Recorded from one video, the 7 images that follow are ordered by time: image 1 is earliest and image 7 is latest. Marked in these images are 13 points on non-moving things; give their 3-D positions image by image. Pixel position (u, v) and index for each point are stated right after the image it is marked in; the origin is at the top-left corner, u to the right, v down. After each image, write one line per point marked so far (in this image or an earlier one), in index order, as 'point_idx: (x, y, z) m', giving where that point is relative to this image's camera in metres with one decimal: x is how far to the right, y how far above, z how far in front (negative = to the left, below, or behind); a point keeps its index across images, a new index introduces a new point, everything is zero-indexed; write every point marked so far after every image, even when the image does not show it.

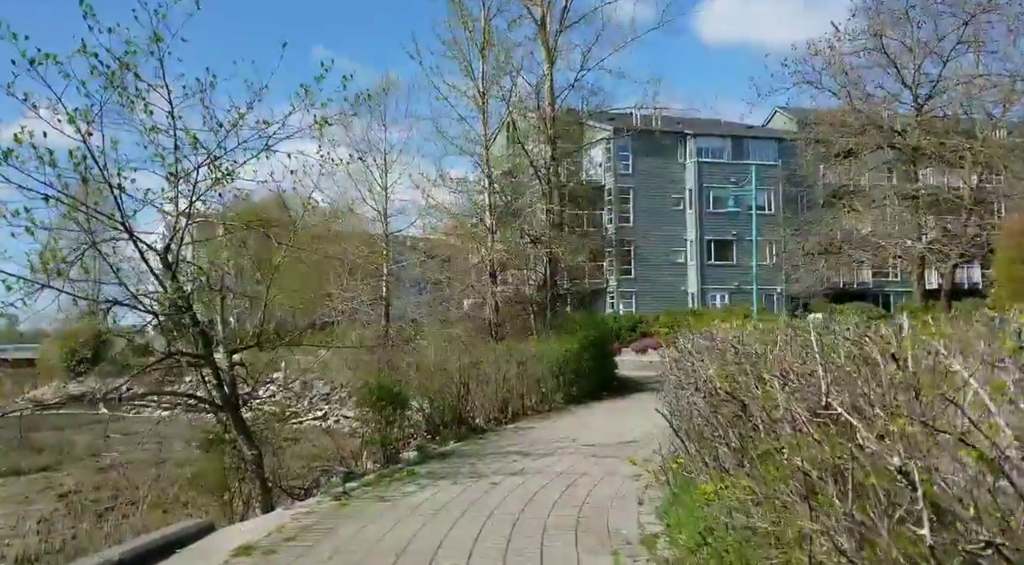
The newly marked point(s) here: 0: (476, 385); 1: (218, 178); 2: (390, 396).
0: (-0.5, -1.5, +13.4) m
1: (-2.7, +1.0, +9.0) m
2: (-1.3, -1.3, +10.5) m
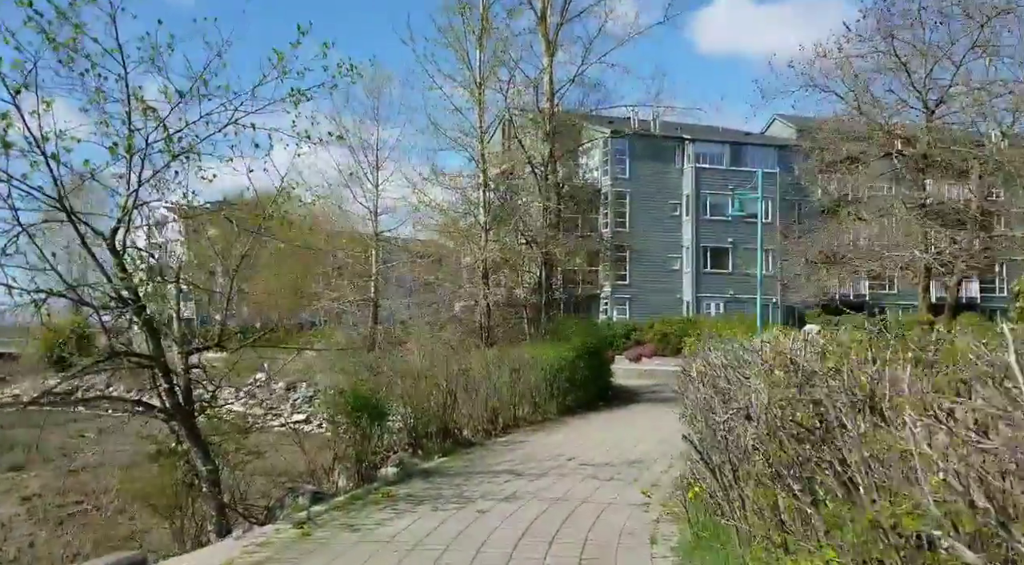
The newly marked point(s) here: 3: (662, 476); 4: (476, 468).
0: (-0.6, -1.5, +12.4) m
1: (-2.8, +1.0, +7.9) m
2: (-1.4, -1.2, +9.5) m
3: (+1.4, -1.8, +8.9) m
4: (-0.3, -1.8, +9.5) m
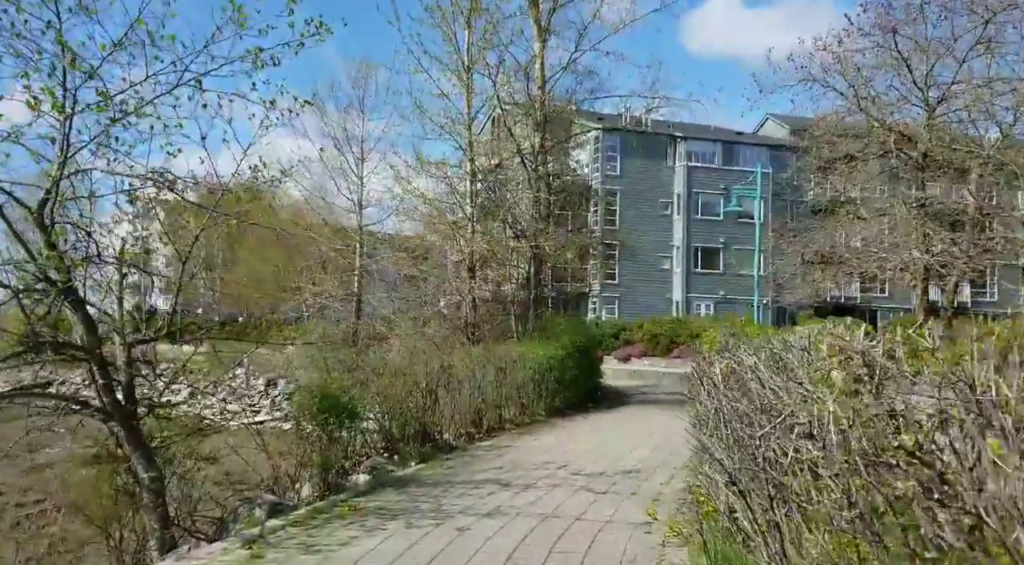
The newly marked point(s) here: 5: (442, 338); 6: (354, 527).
0: (-0.8, -1.4, +11.4) m
1: (-2.8, +1.2, +7.0) m
2: (-1.5, -1.1, +8.5) m
3: (+1.3, -1.7, +8.0) m
4: (-0.5, -1.7, +8.6) m
5: (-1.3, -1.0, +17.5) m
6: (-1.1, -1.6, +6.5) m
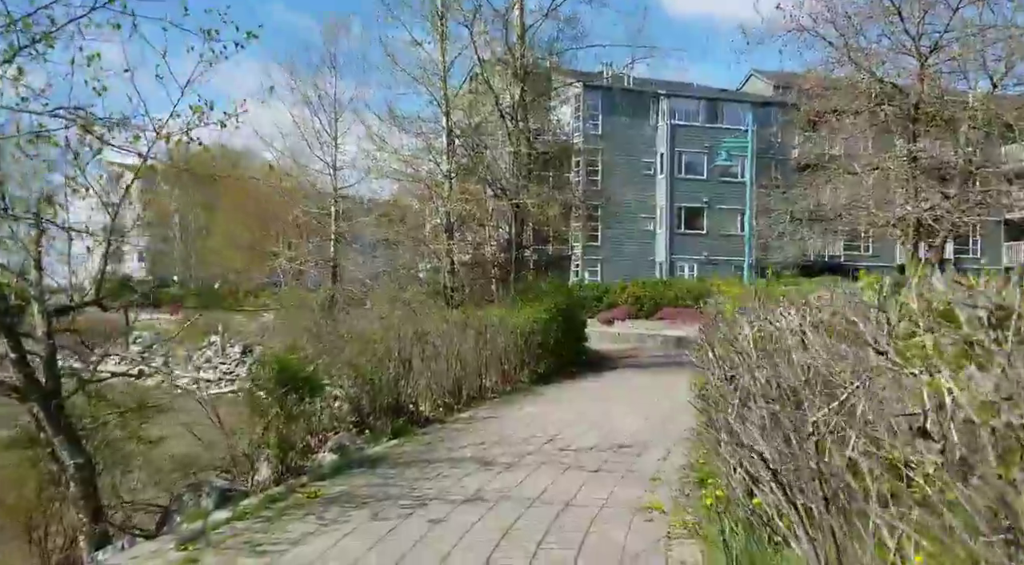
0: (-1.0, -0.9, +10.6) m
1: (-3.0, +1.4, +6.0) m
2: (-1.7, -0.8, +7.6) m
3: (+1.1, -1.3, +7.1) m
4: (-0.6, -1.4, +7.7) m
5: (-1.6, -0.4, +16.6) m
6: (-1.2, -1.4, +5.7) m
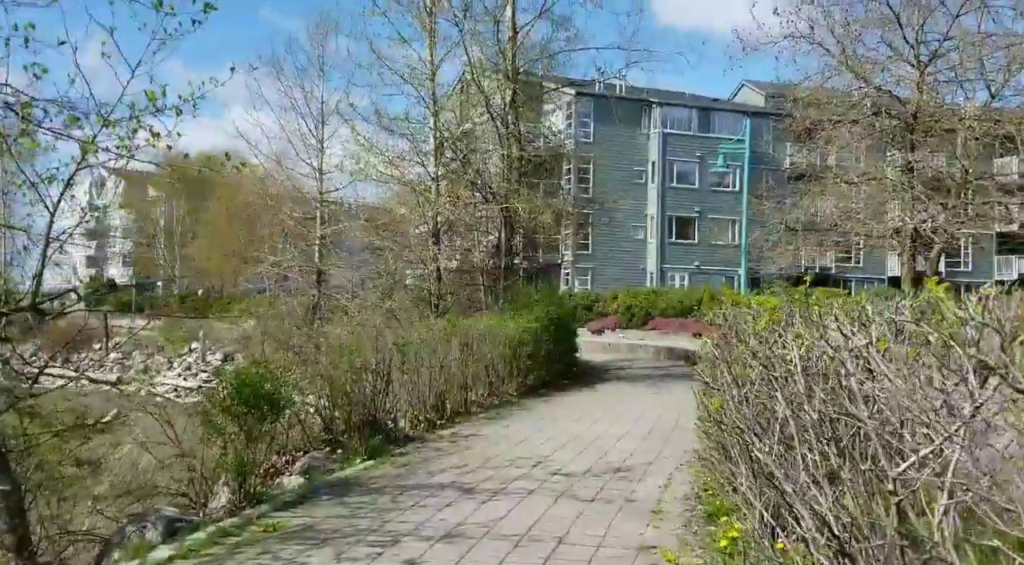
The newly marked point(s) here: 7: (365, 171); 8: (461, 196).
0: (-1.1, -1.0, +9.8) m
1: (-3.0, +1.4, +5.3) m
2: (-1.8, -0.8, +6.9) m
3: (+1.0, -1.4, +6.4) m
4: (-0.7, -1.4, +7.0) m
5: (-1.8, -0.5, +15.9) m
6: (-1.3, -1.4, +4.9) m
7: (-2.8, +2.1, +18.7) m
8: (-1.0, +1.6, +18.4) m
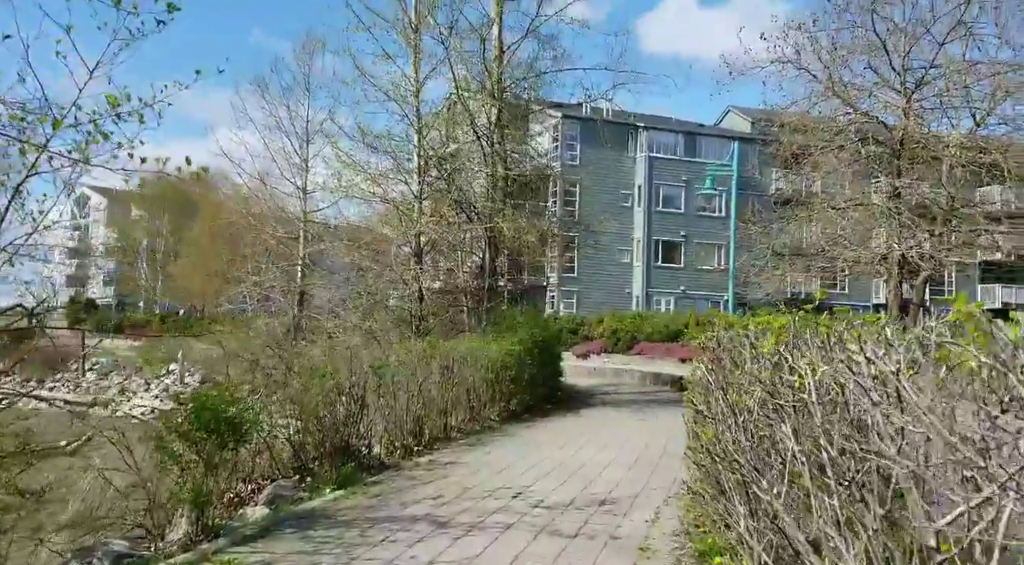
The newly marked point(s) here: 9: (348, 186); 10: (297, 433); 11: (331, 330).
0: (-1.3, -1.2, +9.4) m
1: (-3.1, +1.4, +4.9) m
2: (-1.9, -0.9, +6.5) m
3: (+0.9, -1.5, +6.0) m
4: (-0.9, -1.5, +6.6) m
5: (-2.1, -0.8, +15.5) m
6: (-1.4, -1.5, +4.5) m
7: (-3.1, +1.7, +18.3) m
8: (-1.3, +1.2, +18.0) m
9: (-3.1, +1.8, +18.3) m
10: (-1.8, -1.2, +8.0) m
11: (-2.9, -0.7, +15.5) m
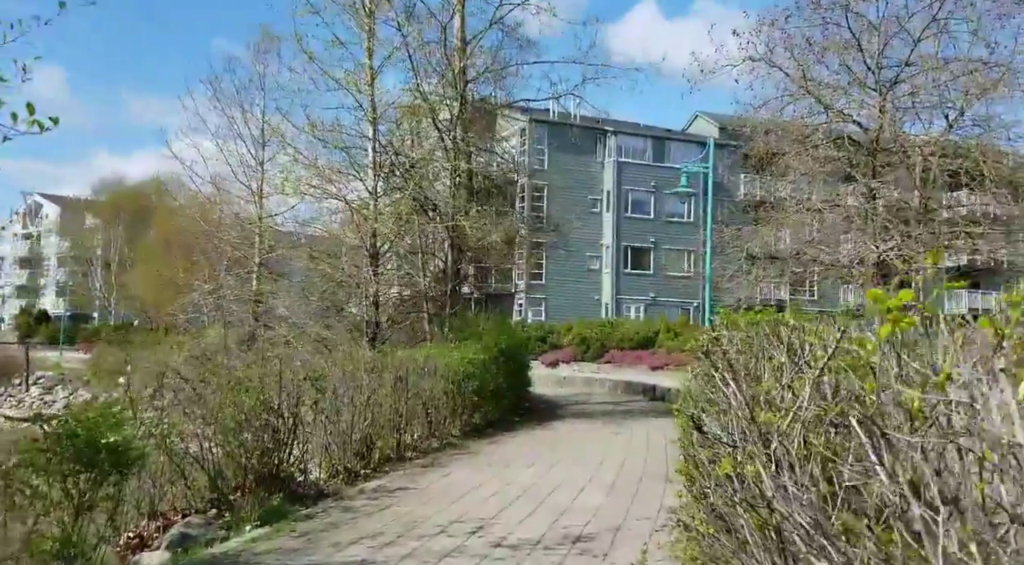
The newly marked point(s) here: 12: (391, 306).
0: (-1.6, -1.2, +8.2) m
1: (-3.3, +1.4, +3.6) m
2: (-2.2, -0.9, +5.3) m
3: (+0.7, -1.5, +4.9) m
4: (-1.1, -1.5, +5.4) m
5: (-2.6, -0.9, +14.2) m
6: (-1.6, -1.4, +3.3) m
7: (-3.8, +1.7, +17.1) m
8: (-1.9, +1.2, +16.8) m
9: (-3.7, +1.7, +17.1) m
10: (-2.0, -1.2, +6.7) m
11: (-3.5, -0.8, +14.2) m
12: (-2.1, -0.4, +16.9) m
